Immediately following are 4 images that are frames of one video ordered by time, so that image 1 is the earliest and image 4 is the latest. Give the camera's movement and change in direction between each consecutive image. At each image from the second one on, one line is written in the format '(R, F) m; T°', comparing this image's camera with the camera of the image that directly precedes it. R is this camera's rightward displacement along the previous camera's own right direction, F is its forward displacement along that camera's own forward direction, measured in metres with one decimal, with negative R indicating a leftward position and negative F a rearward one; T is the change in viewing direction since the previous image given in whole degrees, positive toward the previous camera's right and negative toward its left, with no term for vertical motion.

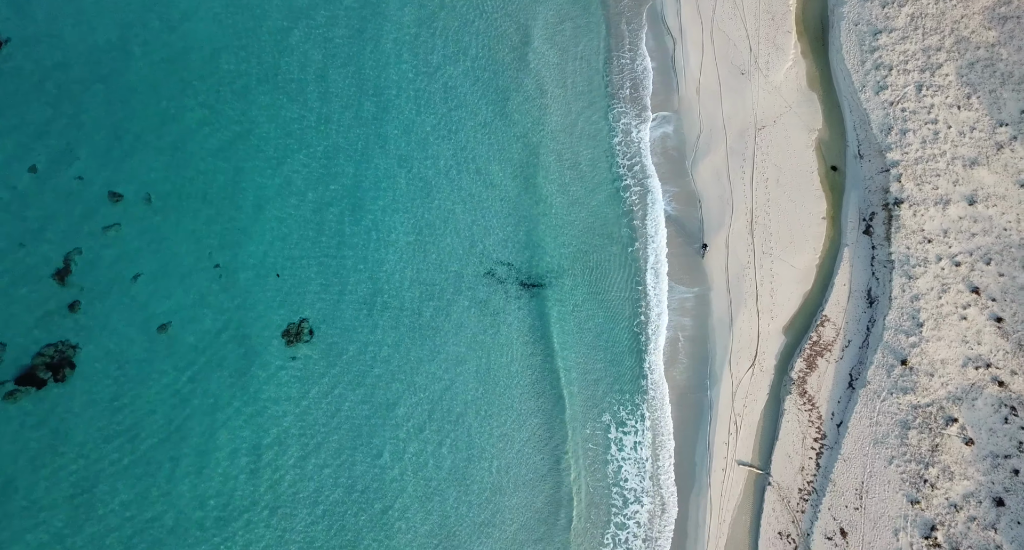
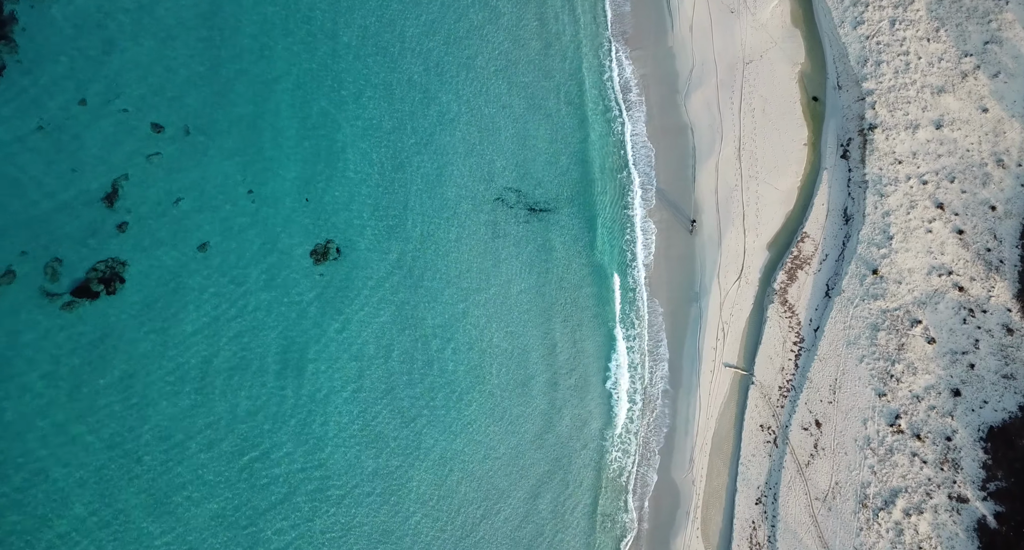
(+1.4, -3.5) m; -3°
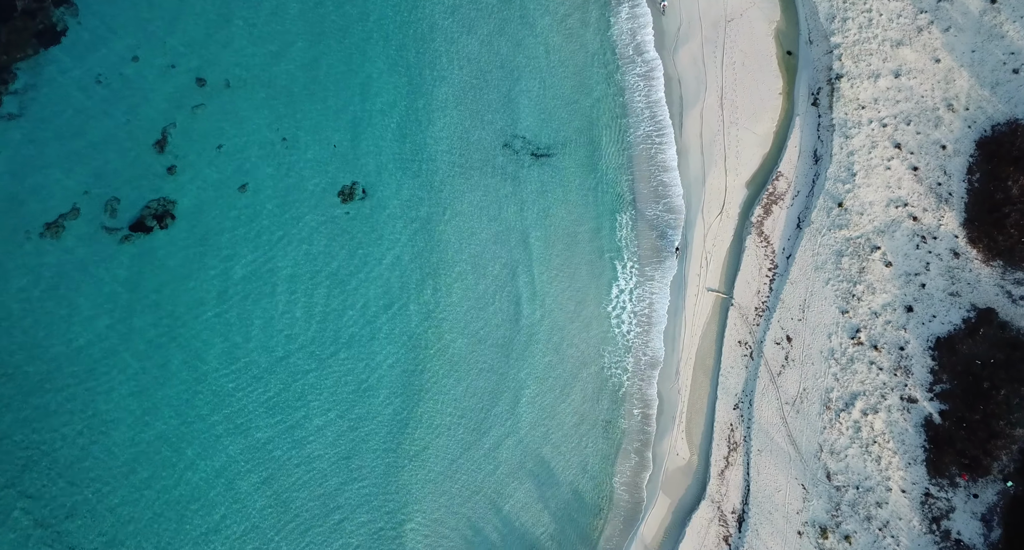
(-0.2, -3.9) m; 0°
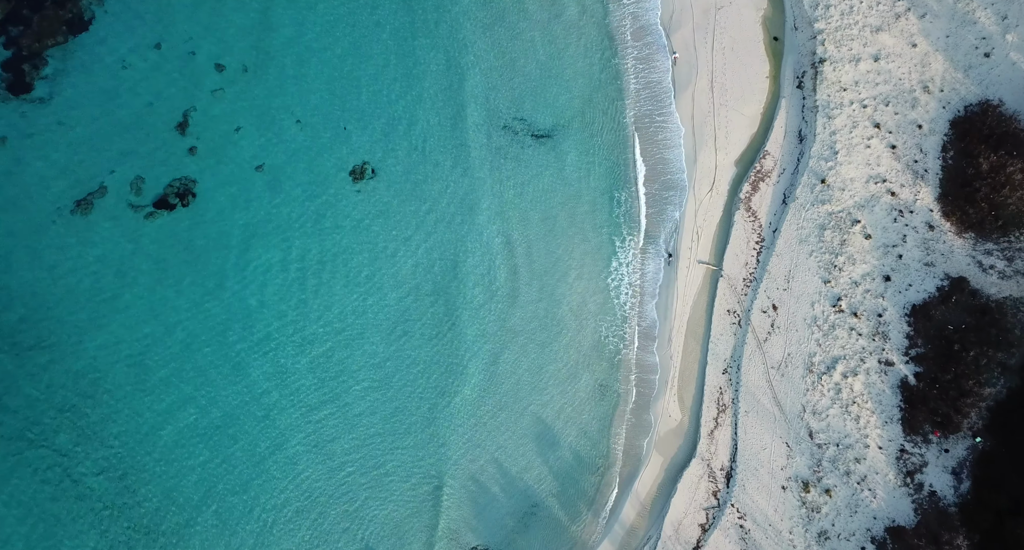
(0.0, -2.1) m; 0°
